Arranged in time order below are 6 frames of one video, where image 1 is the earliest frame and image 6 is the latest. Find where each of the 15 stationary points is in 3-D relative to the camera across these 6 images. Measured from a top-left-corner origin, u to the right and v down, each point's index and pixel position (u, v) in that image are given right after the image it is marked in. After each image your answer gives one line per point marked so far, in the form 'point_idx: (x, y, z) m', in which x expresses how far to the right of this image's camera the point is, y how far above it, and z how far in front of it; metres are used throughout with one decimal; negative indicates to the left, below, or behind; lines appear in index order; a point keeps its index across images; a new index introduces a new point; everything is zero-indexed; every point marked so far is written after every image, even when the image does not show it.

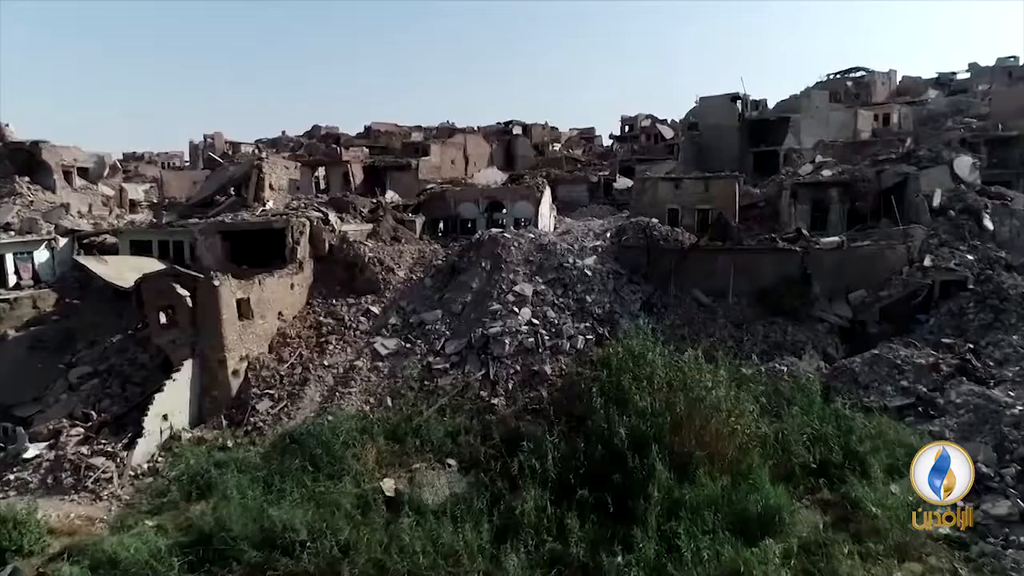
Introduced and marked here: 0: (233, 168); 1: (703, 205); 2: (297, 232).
0: (-7.6, +3.3, +16.3) m
1: (+4.9, +2.1, +15.3) m
2: (-4.8, +1.3, +13.2) m
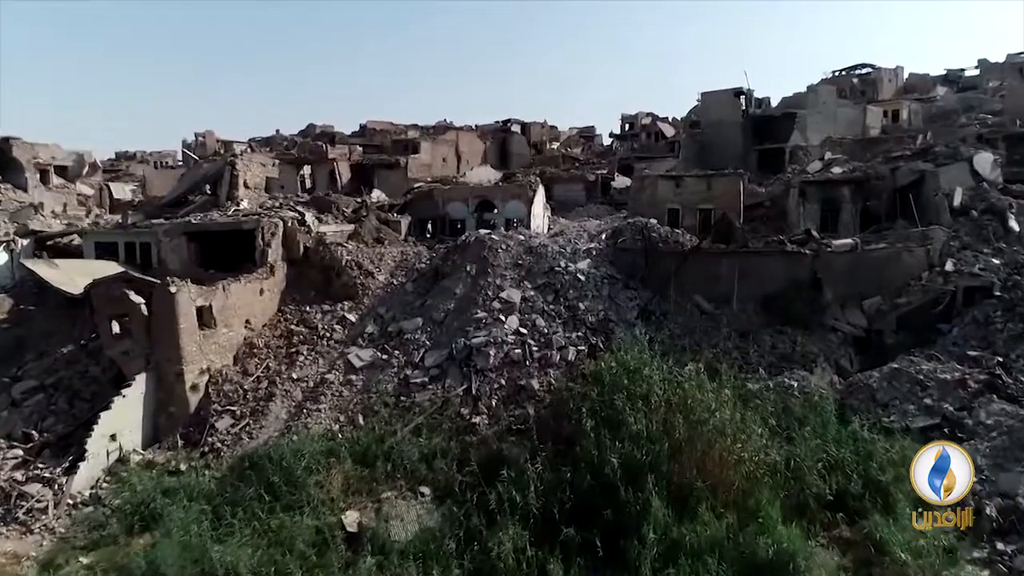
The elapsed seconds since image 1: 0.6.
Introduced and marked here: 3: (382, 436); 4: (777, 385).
0: (-7.9, +3.2, +15.4) m
1: (+4.7, +2.0, +14.3) m
2: (-5.0, +1.1, +12.3) m
3: (-2.0, -2.3, +9.2) m
4: (+4.2, -1.5, +9.4) m
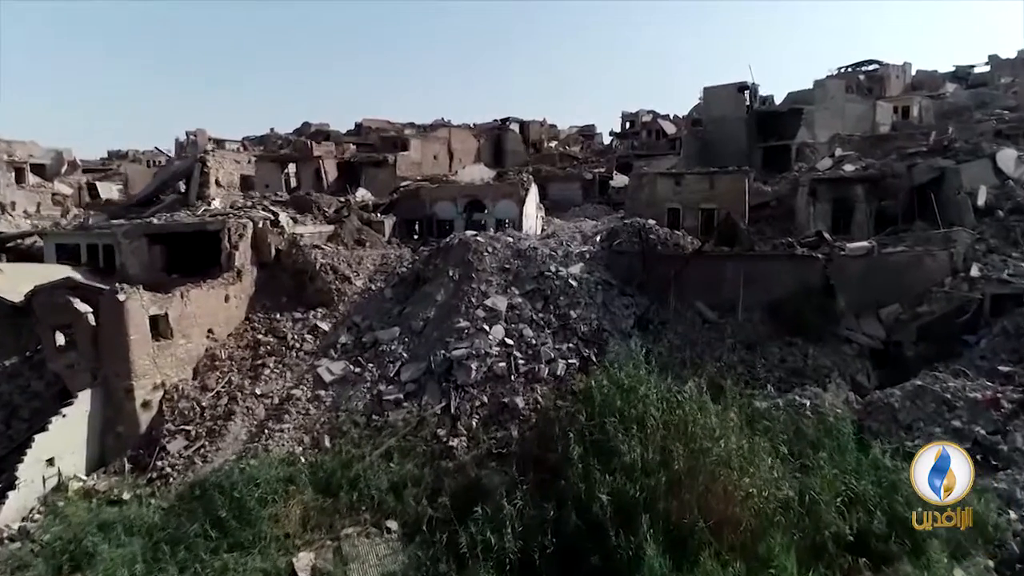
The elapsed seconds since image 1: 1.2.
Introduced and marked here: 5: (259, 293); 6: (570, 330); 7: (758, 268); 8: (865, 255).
0: (-8.1, +3.0, +14.5) m
1: (+4.4, +1.9, +13.4) m
2: (-5.3, +1.0, +11.4) m
3: (-2.3, -2.4, +8.3) m
4: (+3.9, -1.7, +8.4) m
5: (-5.0, -0.1, +11.7) m
6: (+1.0, -0.7, +10.2) m
7: (+4.4, +0.4, +10.6) m
8: (+6.2, +0.6, +10.4) m
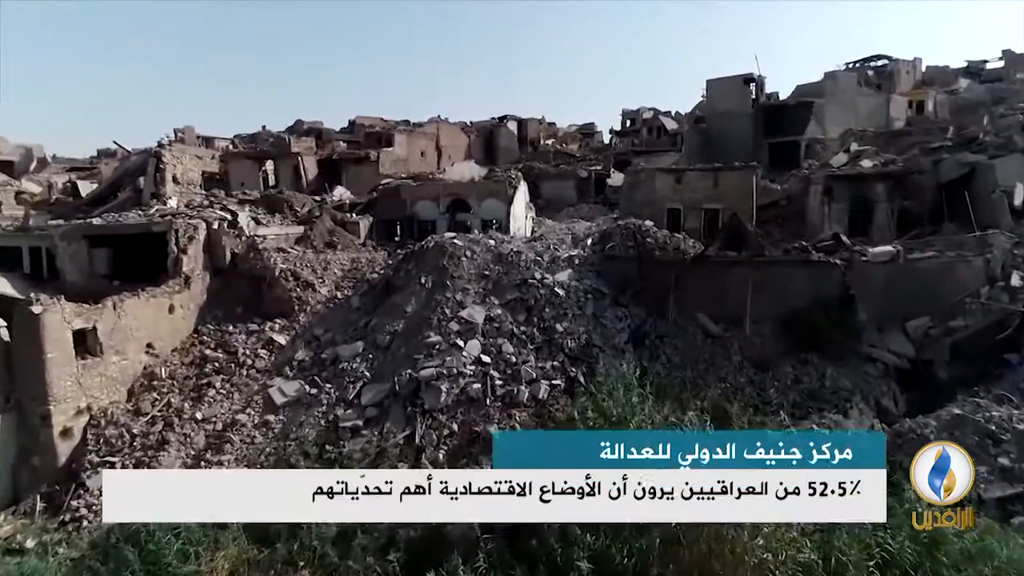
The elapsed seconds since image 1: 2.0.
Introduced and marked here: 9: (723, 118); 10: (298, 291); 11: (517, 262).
0: (-8.5, +2.9, +13.3) m
1: (+4.1, +1.7, +12.2) m
2: (-5.6, +0.9, +10.2) m
3: (-2.6, -2.5, +7.1) m
4: (+3.6, -1.8, +7.2) m
5: (-5.3, -0.3, +10.6) m
6: (+0.7, -0.9, +9.0) m
7: (+4.1, +0.2, +9.4) m
8: (+5.9, +0.4, +9.2) m
9: (+6.9, +5.5, +19.3) m
10: (-3.8, -0.1, +10.6) m
11: (+0.1, +0.4, +10.2) m
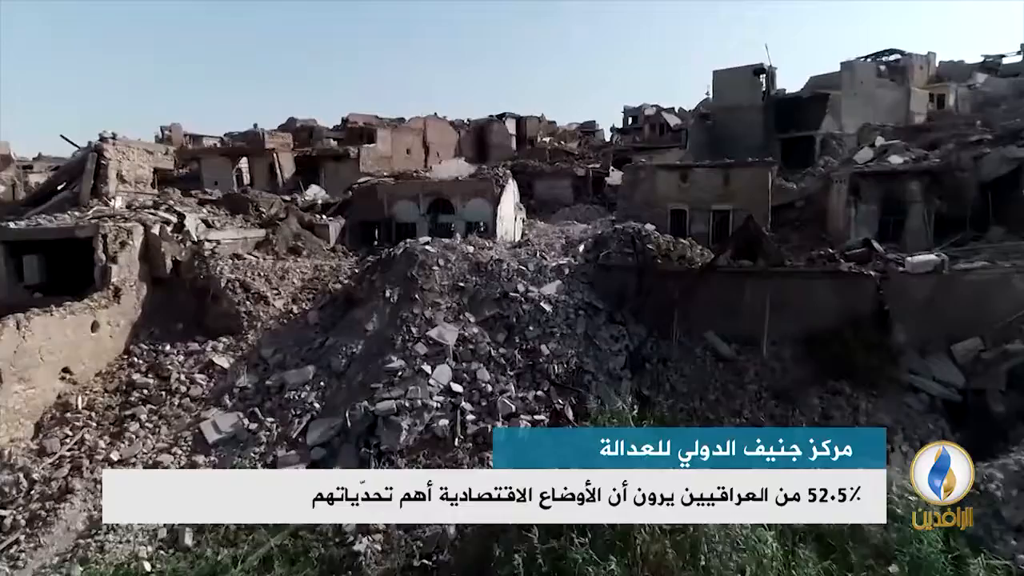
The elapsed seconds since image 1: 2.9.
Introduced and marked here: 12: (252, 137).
0: (-8.7, +2.7, +12.0) m
1: (+3.8, +1.5, +10.8) m
2: (-5.9, +0.7, +8.9) m
3: (-2.9, -2.7, +5.7) m
4: (+3.2, -2.0, +5.8) m
5: (-5.6, -0.5, +9.2) m
6: (+0.3, -1.1, +7.6) m
7: (+3.8, 0.0, +8.0) m
8: (+5.6, +0.2, +7.8) m
9: (+6.6, +5.3, +17.9) m
10: (-4.1, -0.3, +9.2) m
11: (-0.2, +0.2, +8.8) m
12: (-8.6, +5.0, +19.7) m
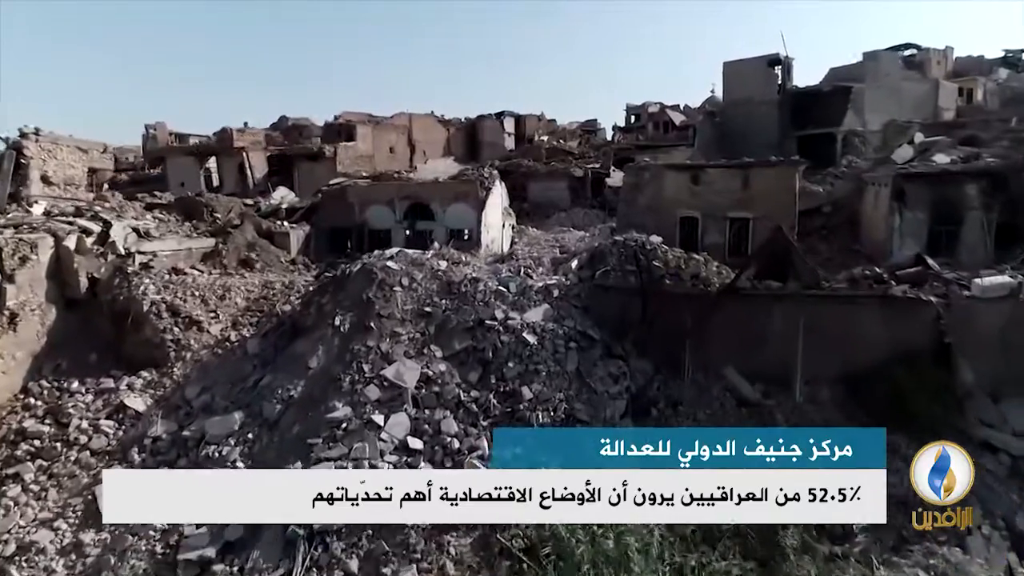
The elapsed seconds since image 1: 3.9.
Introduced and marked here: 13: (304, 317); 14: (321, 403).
0: (-9.0, +2.4, +10.5) m
1: (+3.5, +1.2, +9.3) m
2: (-6.2, +0.4, +7.4) m
3: (-3.2, -3.0, +4.2) m
4: (+3.0, -2.3, +4.3) m
5: (-5.9, -0.8, +7.7) m
6: (+0.1, -1.4, +6.1) m
7: (+3.5, -0.3, +6.5) m
8: (+5.3, -0.1, +6.3) m
9: (+6.4, +5.0, +16.3) m
10: (-4.4, -0.6, +7.7) m
11: (-0.5, -0.1, +7.3) m
12: (-8.8, +4.7, +18.3) m
13: (-2.7, -0.4, +7.6) m
14: (-2.1, -1.2, +6.3) m
